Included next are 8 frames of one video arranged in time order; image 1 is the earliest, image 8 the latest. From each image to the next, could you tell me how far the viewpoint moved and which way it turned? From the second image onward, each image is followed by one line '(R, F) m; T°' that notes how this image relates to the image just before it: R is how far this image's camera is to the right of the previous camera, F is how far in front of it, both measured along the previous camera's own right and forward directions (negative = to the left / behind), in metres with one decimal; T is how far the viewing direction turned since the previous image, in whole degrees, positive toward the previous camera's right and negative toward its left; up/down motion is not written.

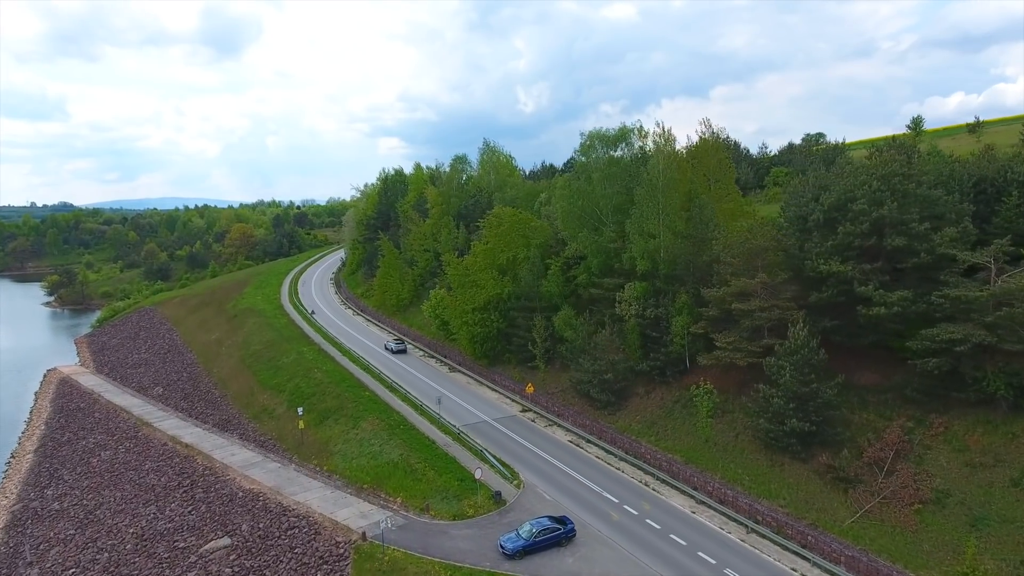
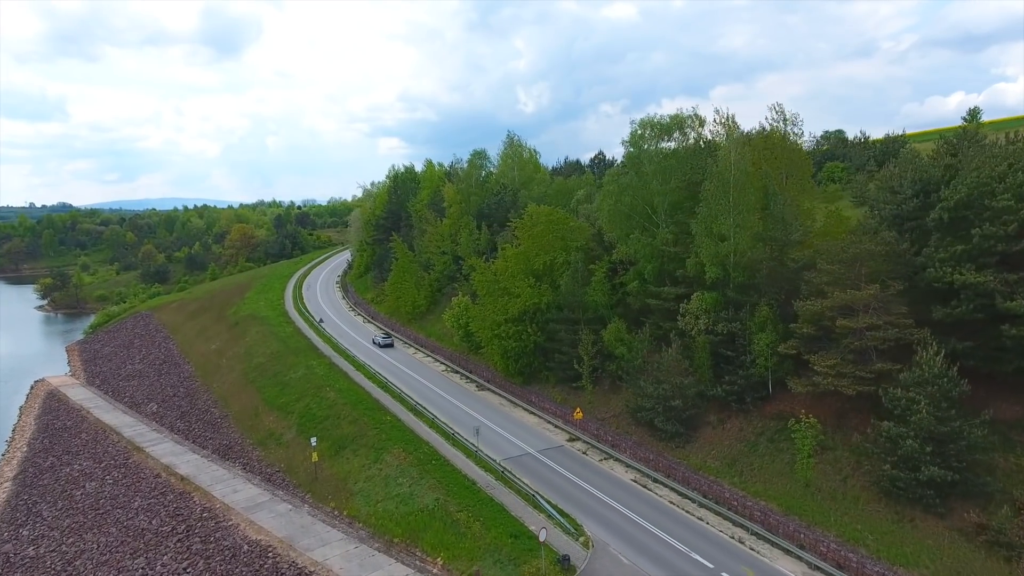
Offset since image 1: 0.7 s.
(-2.9, +5.4) m; 0°
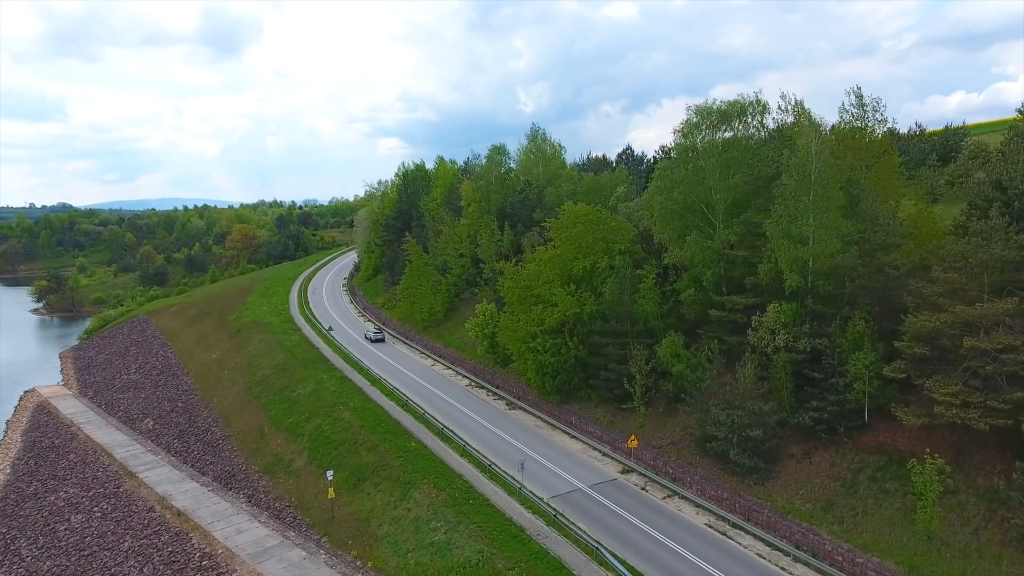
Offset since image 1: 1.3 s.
(-2.5, +4.4) m; 0°
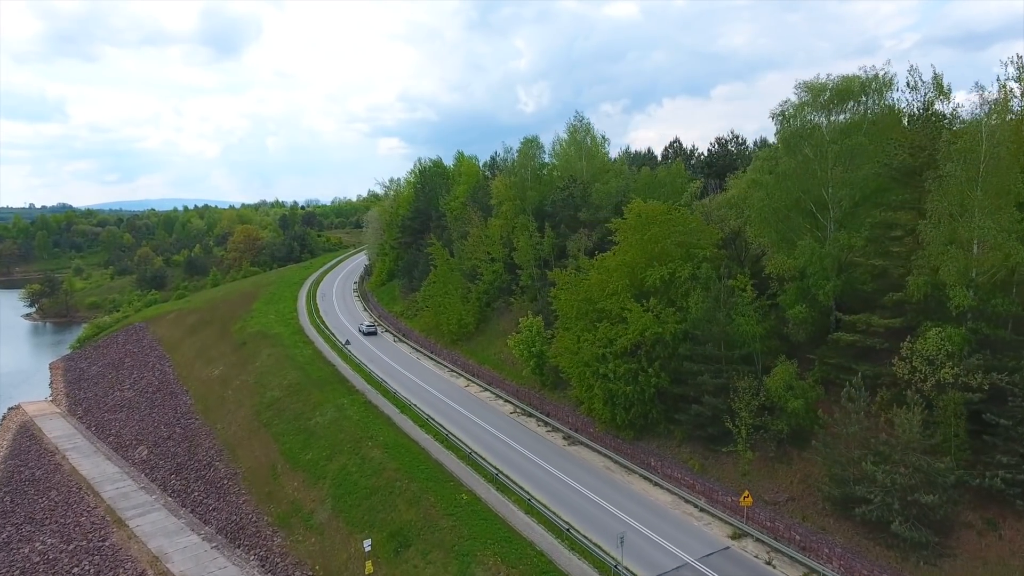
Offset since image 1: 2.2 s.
(-3.6, +6.2) m; 0°
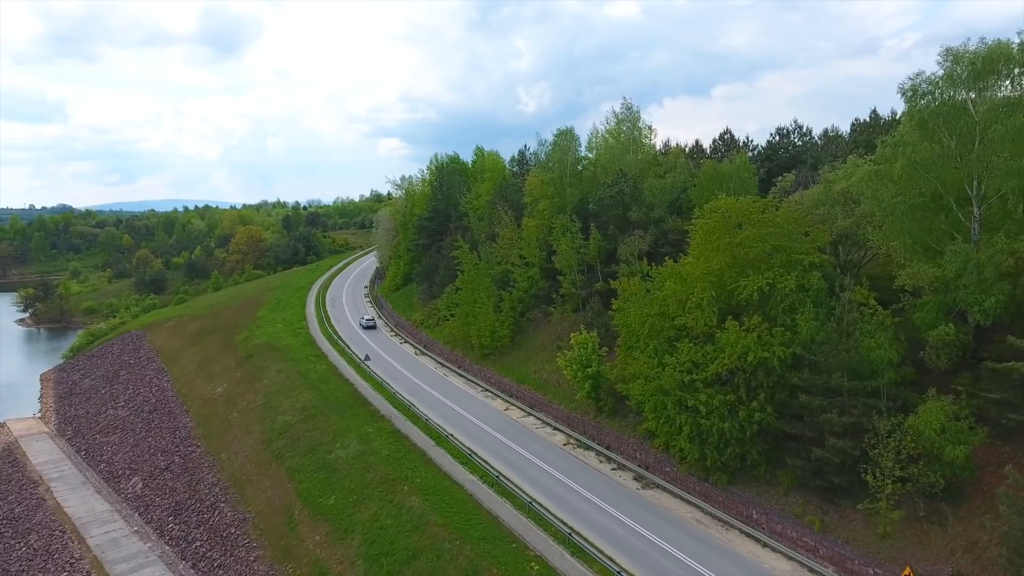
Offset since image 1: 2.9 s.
(-3.2, +5.3) m; 0°
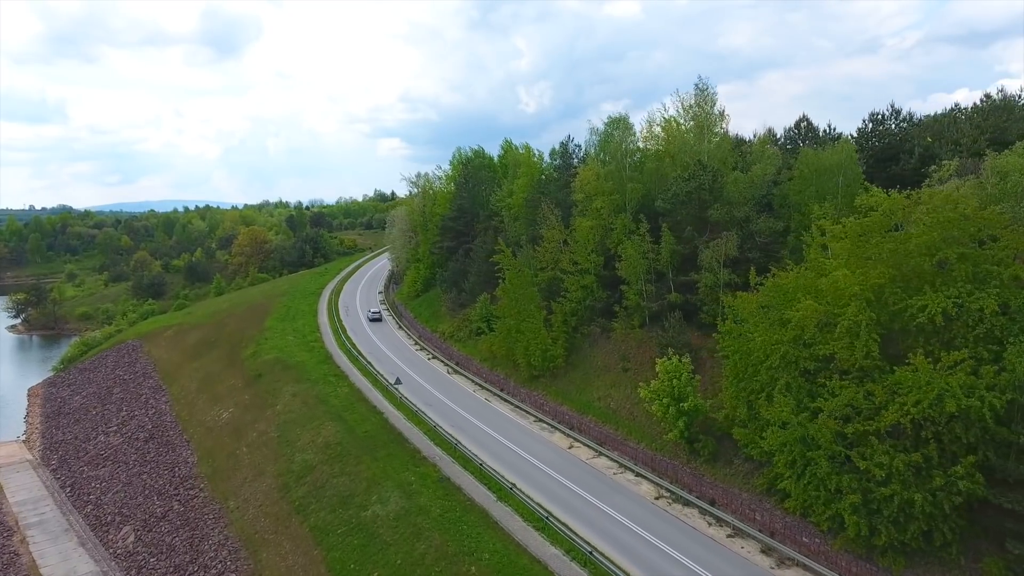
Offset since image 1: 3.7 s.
(-3.8, +6.3) m; 0°
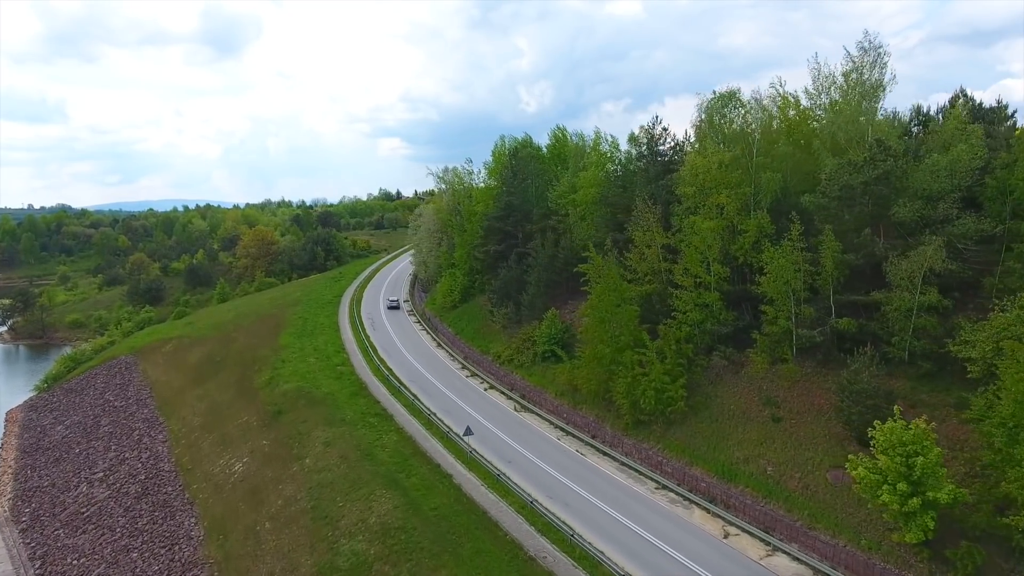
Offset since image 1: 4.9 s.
(-5.6, +9.0) m; 0°
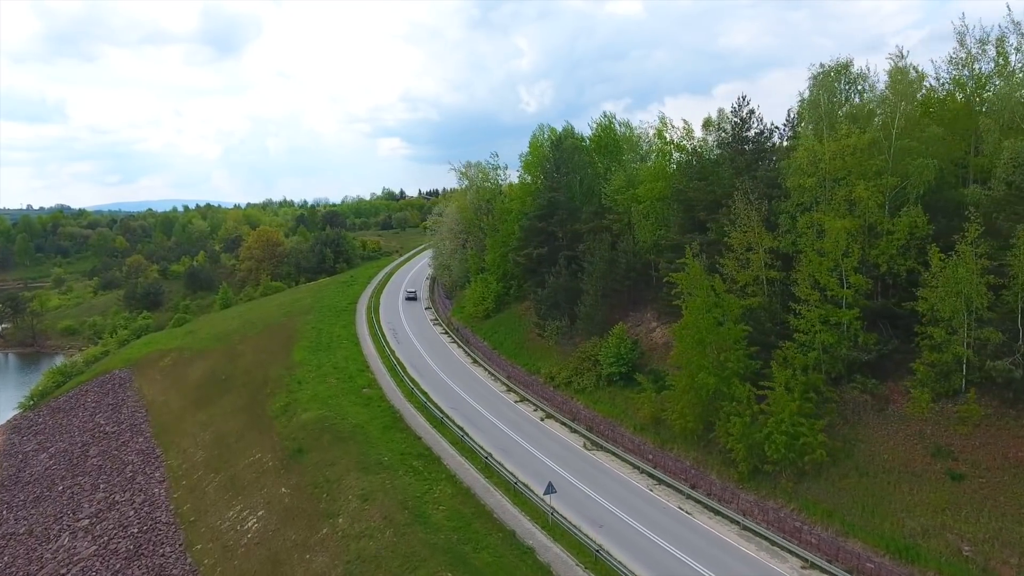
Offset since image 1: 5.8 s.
(-3.8, +6.2) m; 0°
